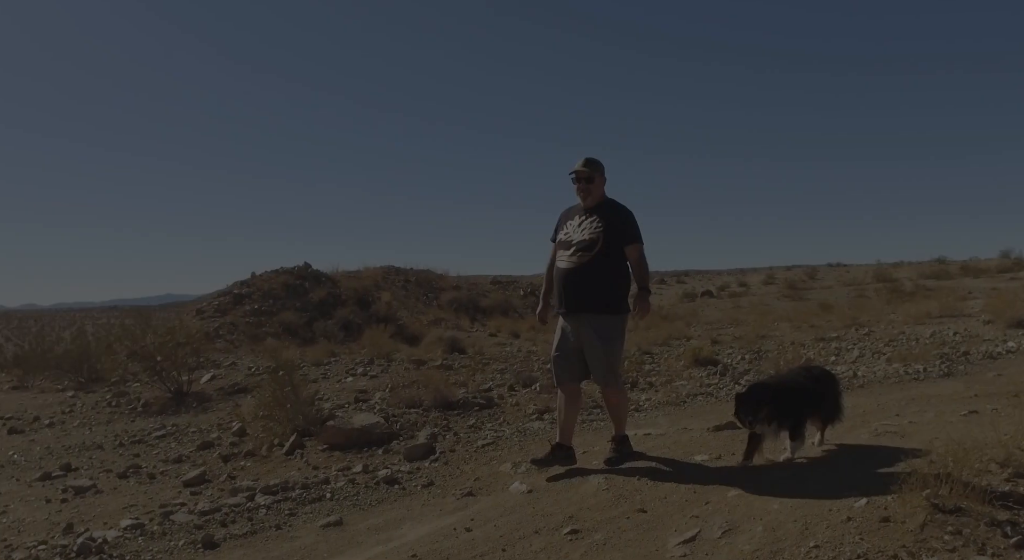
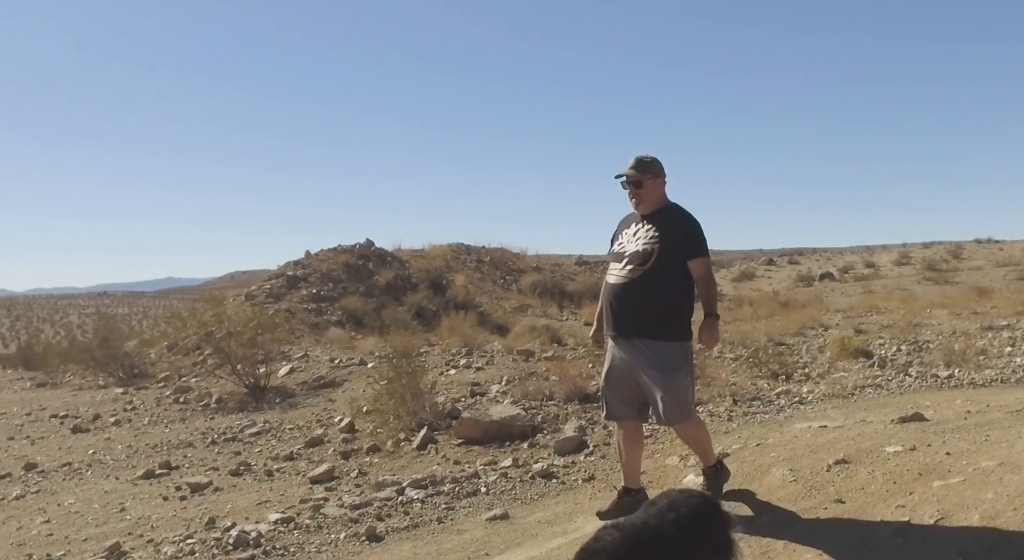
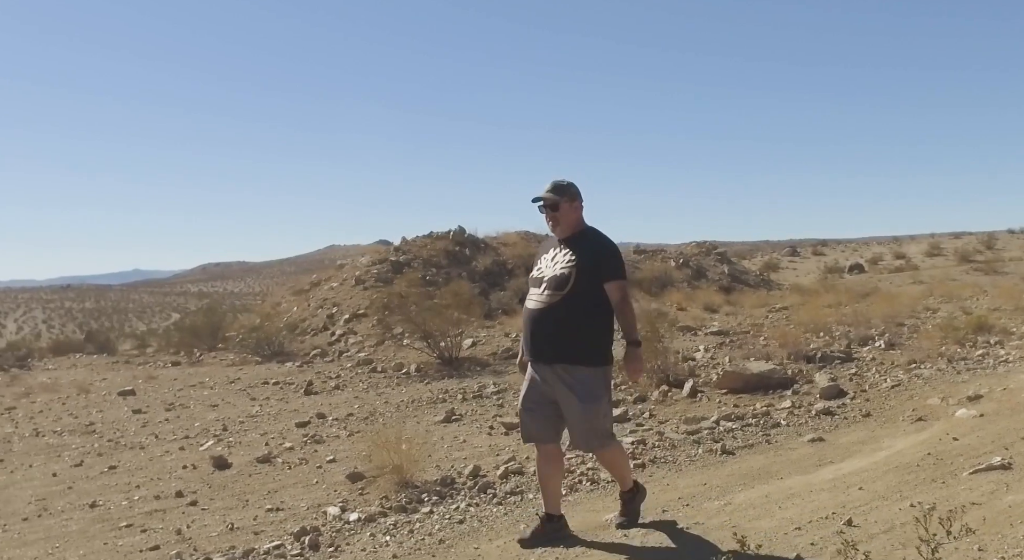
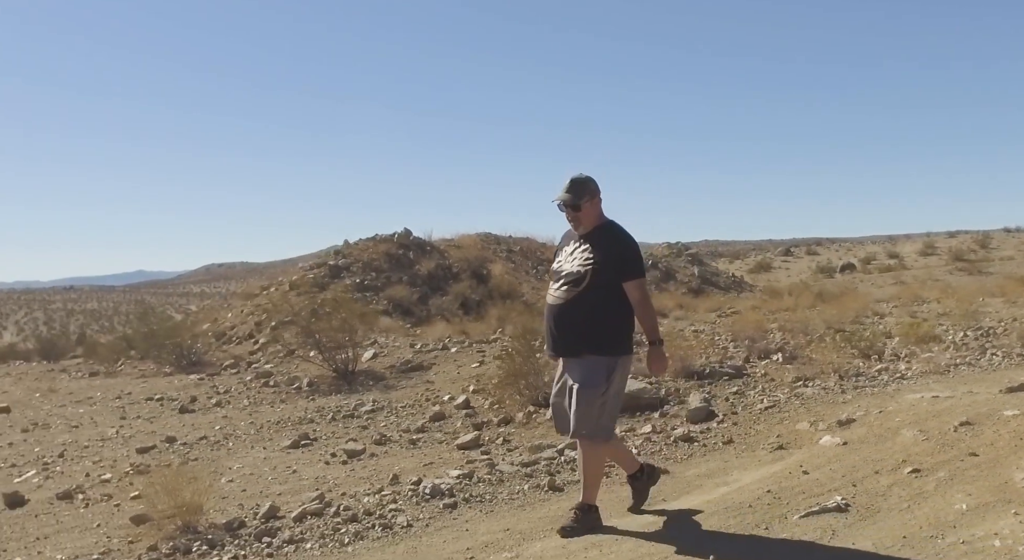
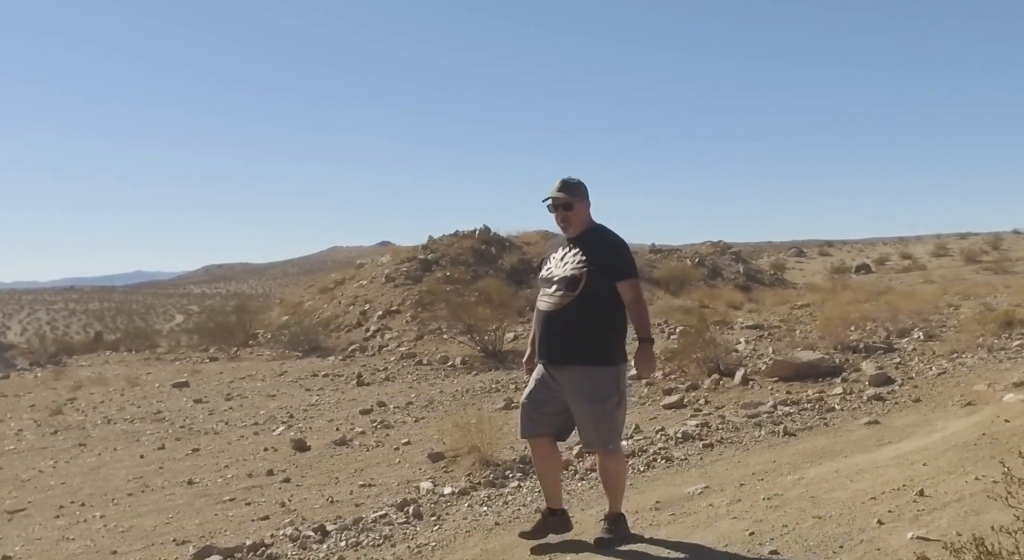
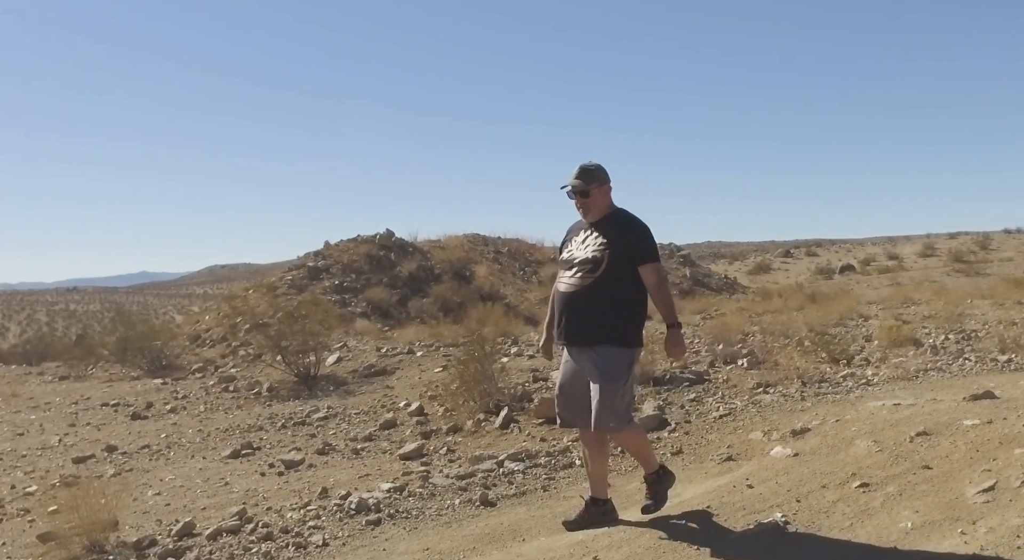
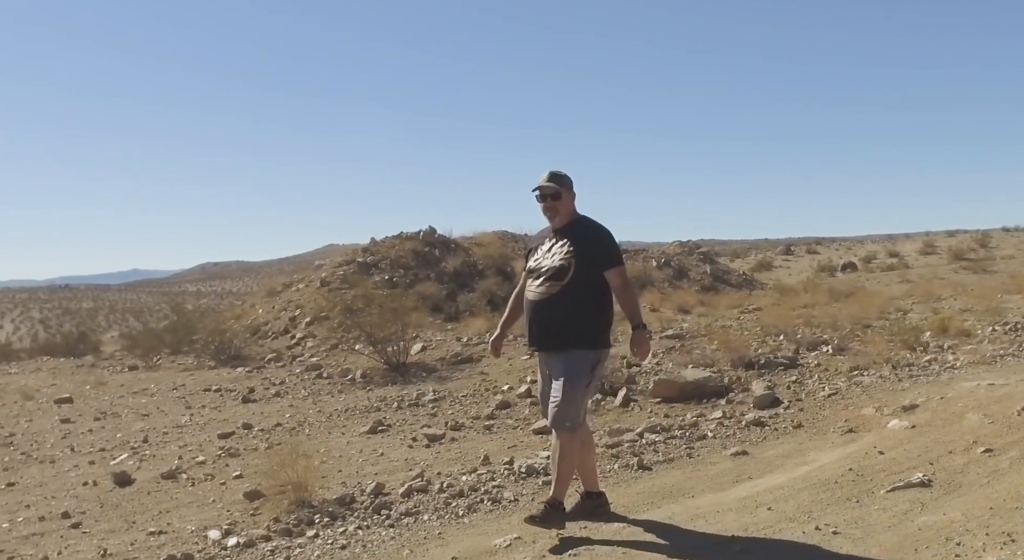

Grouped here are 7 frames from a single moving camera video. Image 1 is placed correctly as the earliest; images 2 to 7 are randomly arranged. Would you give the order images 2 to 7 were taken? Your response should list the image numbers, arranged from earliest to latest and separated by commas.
2, 6, 4, 7, 3, 5
